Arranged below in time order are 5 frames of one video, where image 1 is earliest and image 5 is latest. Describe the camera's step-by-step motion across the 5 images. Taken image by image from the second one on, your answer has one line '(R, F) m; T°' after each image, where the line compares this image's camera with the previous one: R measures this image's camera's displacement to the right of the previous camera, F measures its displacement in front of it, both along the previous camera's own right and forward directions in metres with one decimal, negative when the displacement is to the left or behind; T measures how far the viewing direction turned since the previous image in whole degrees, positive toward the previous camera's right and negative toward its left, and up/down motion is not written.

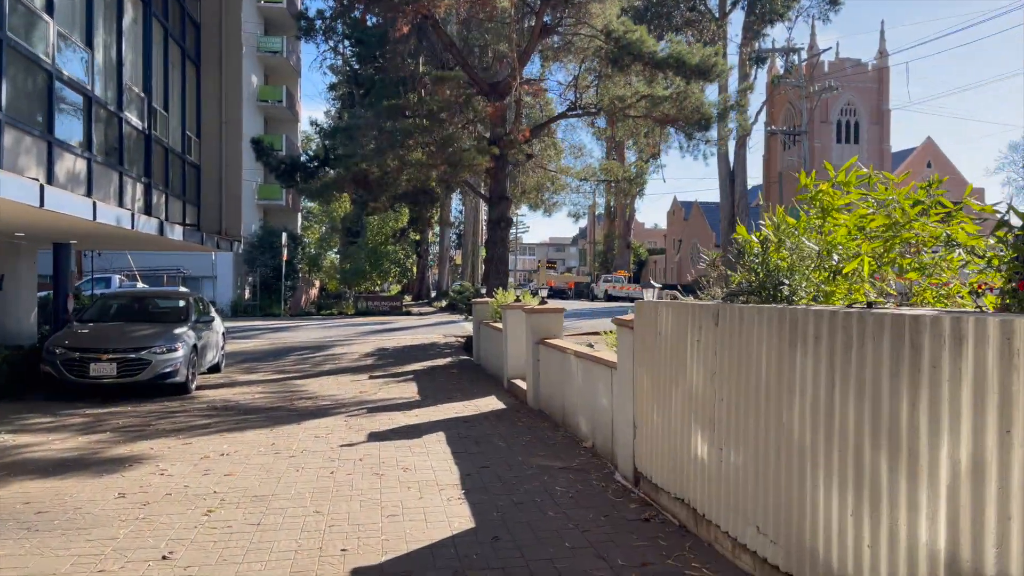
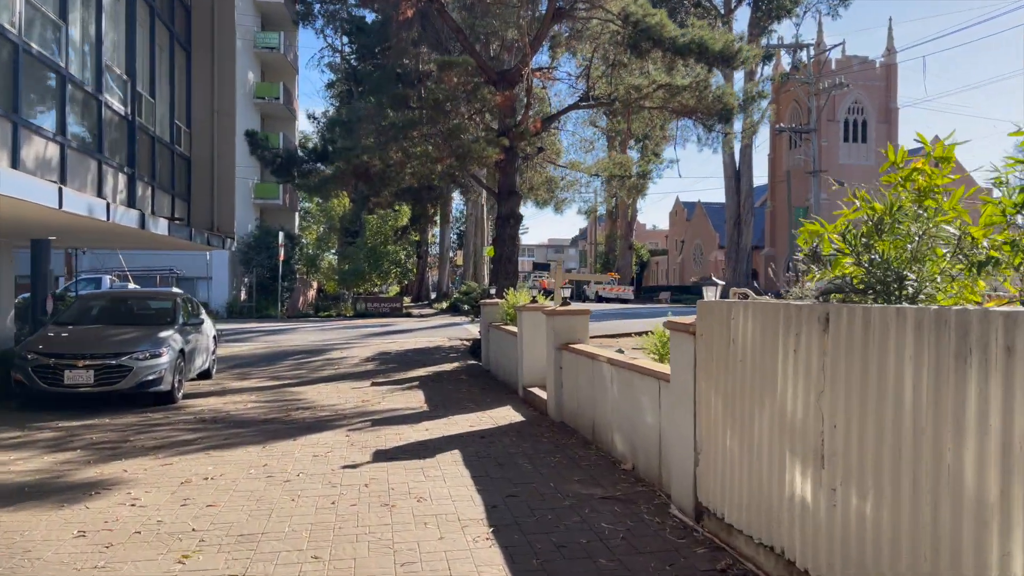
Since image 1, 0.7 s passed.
(-0.3, +1.1) m; 0°
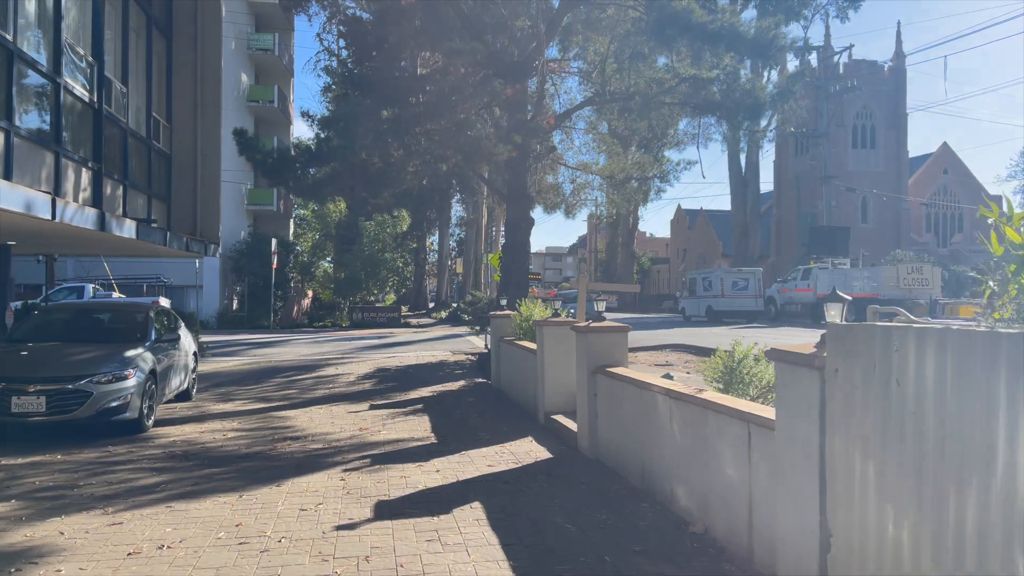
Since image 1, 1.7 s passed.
(-0.3, +1.5) m; 0°
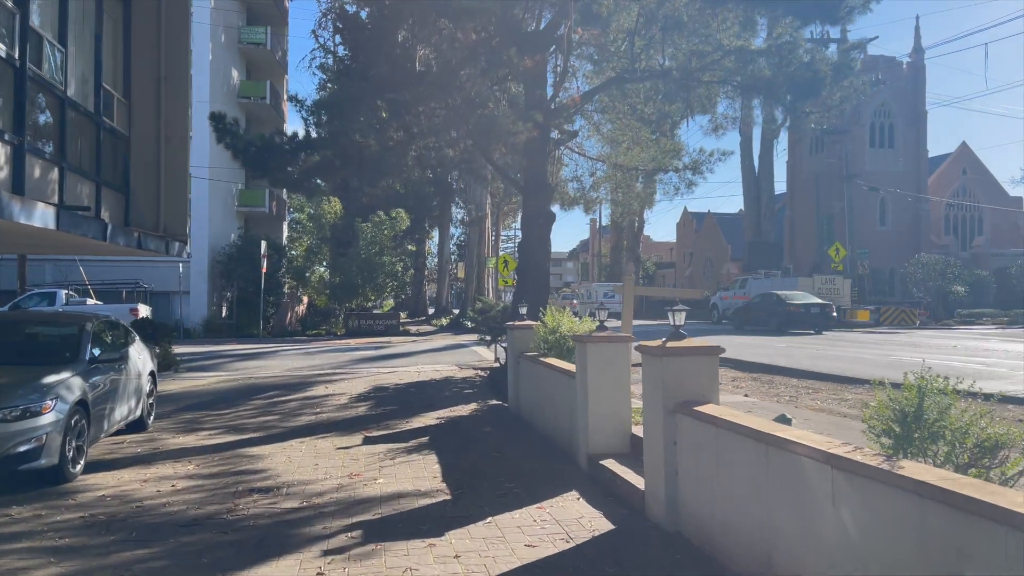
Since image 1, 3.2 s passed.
(-0.4, +2.4) m; 0°
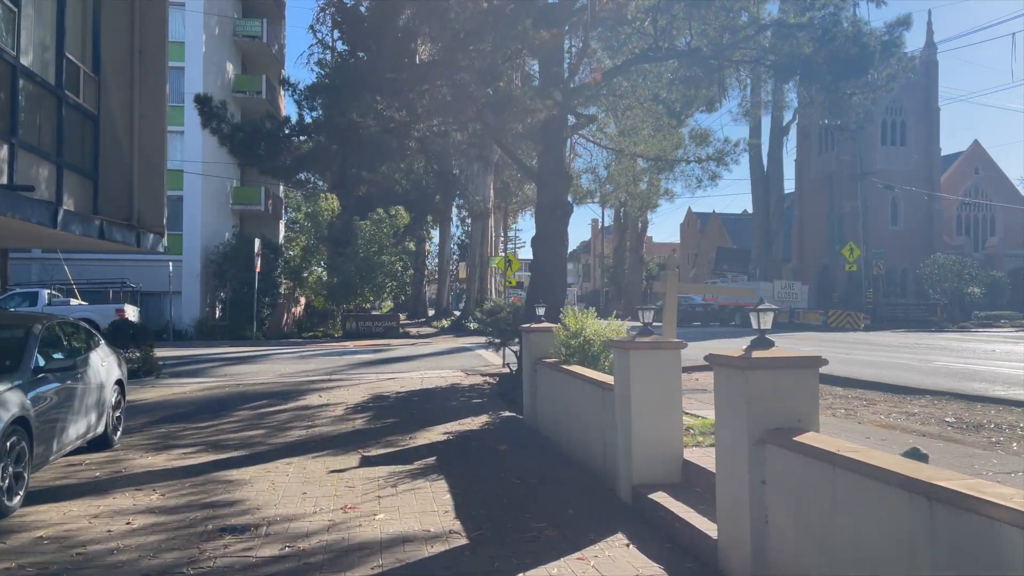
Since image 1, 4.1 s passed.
(-0.3, +1.4) m; 0°
